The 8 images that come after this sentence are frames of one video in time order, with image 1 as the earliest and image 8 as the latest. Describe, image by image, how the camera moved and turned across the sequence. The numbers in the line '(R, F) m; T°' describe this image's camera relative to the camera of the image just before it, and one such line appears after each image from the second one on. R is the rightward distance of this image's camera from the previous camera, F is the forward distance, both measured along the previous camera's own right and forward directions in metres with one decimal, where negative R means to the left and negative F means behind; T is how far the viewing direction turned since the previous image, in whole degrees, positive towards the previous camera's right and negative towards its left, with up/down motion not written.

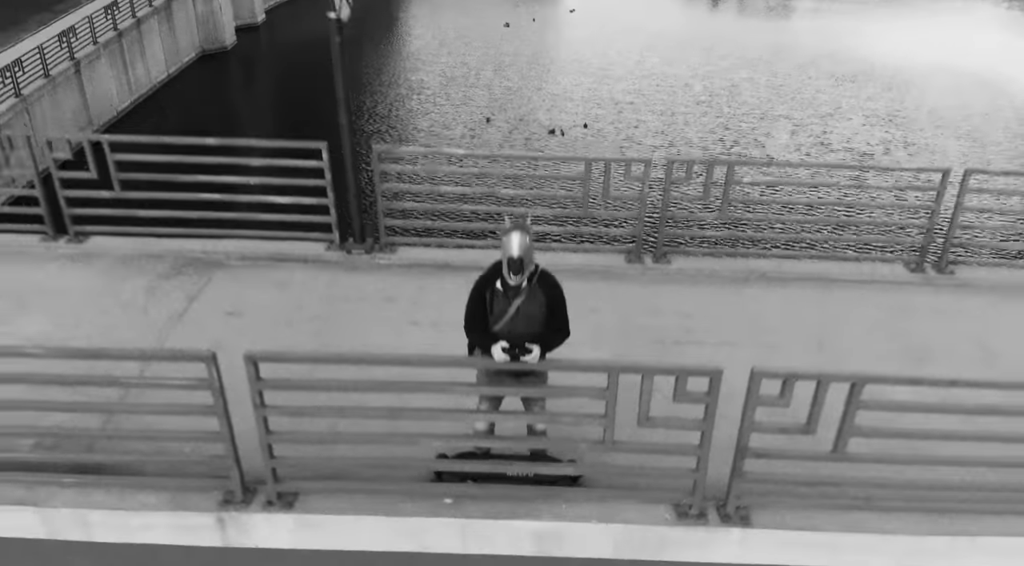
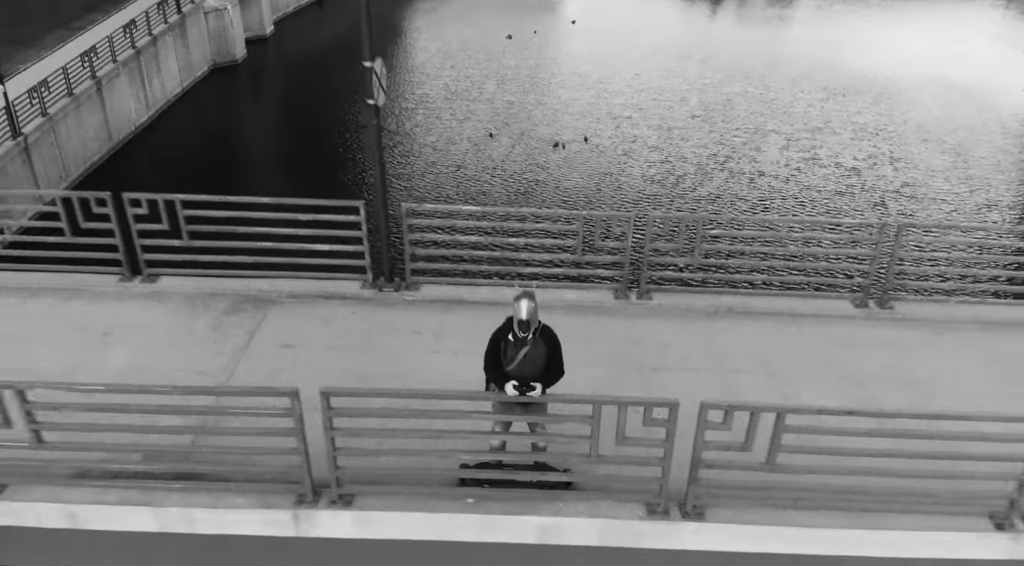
(0.0, -0.9) m; 0°
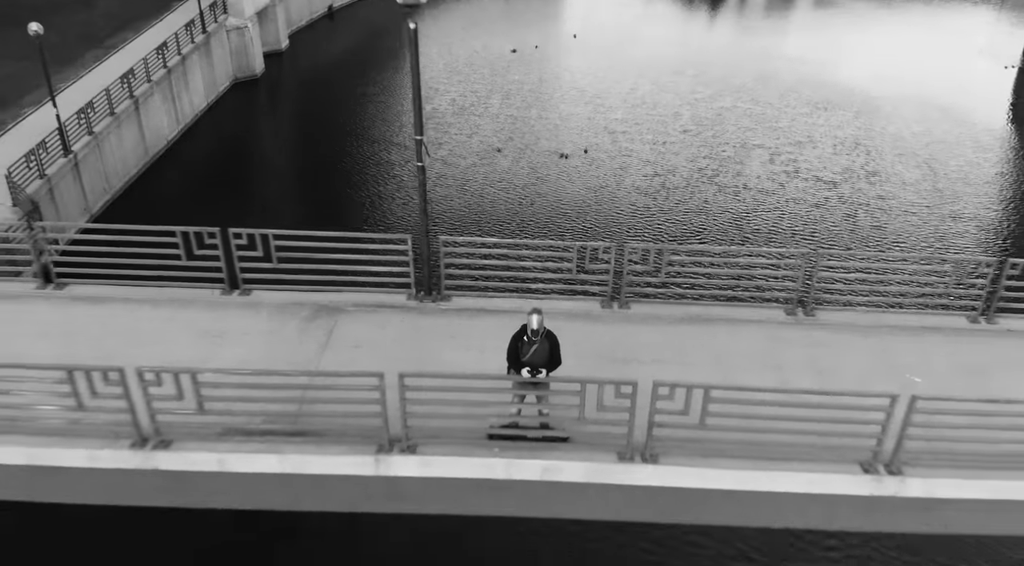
(-0.1, -1.9) m; 0°
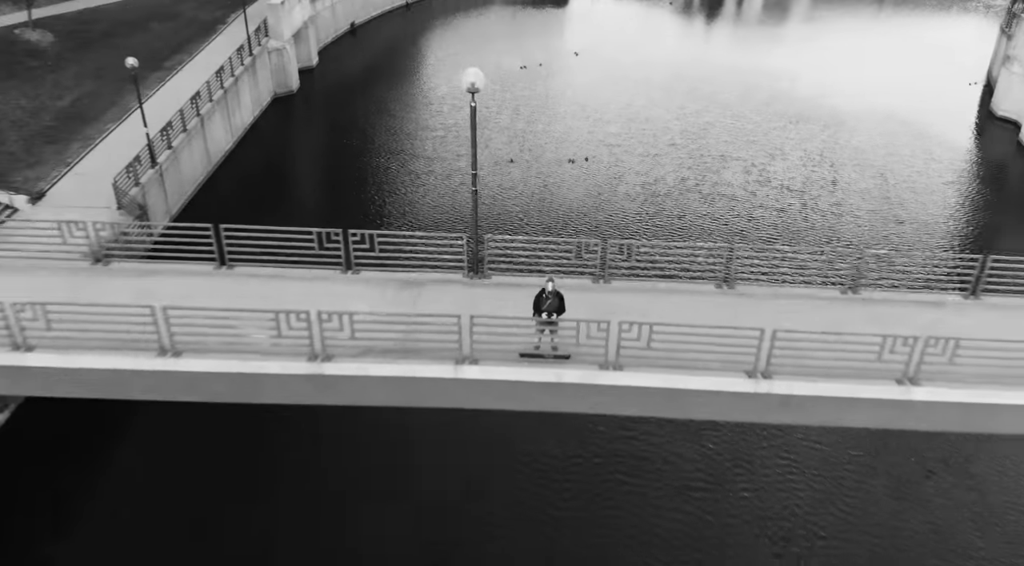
(-0.3, -4.1) m; 0°
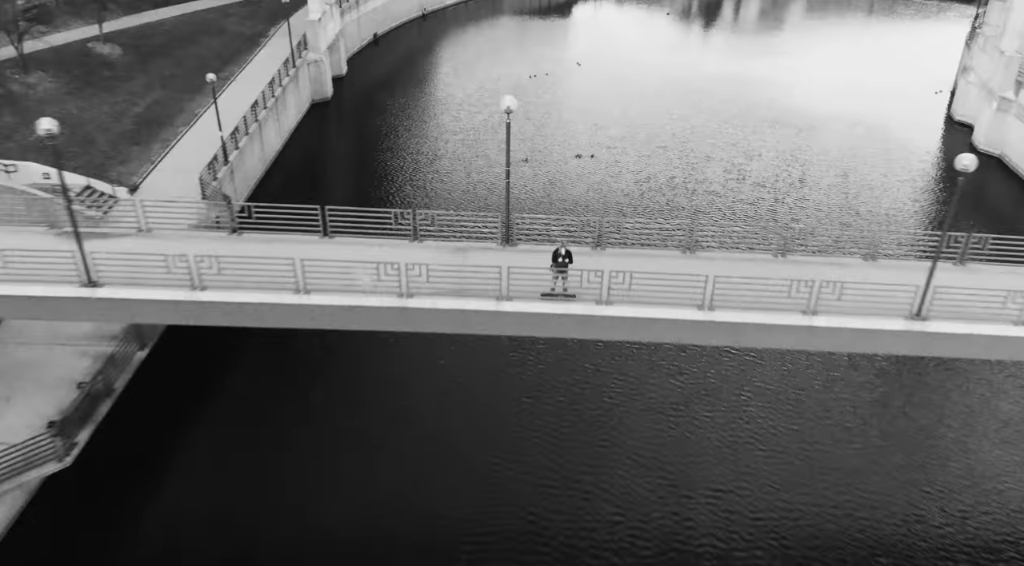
(-0.4, -4.7) m; 0°
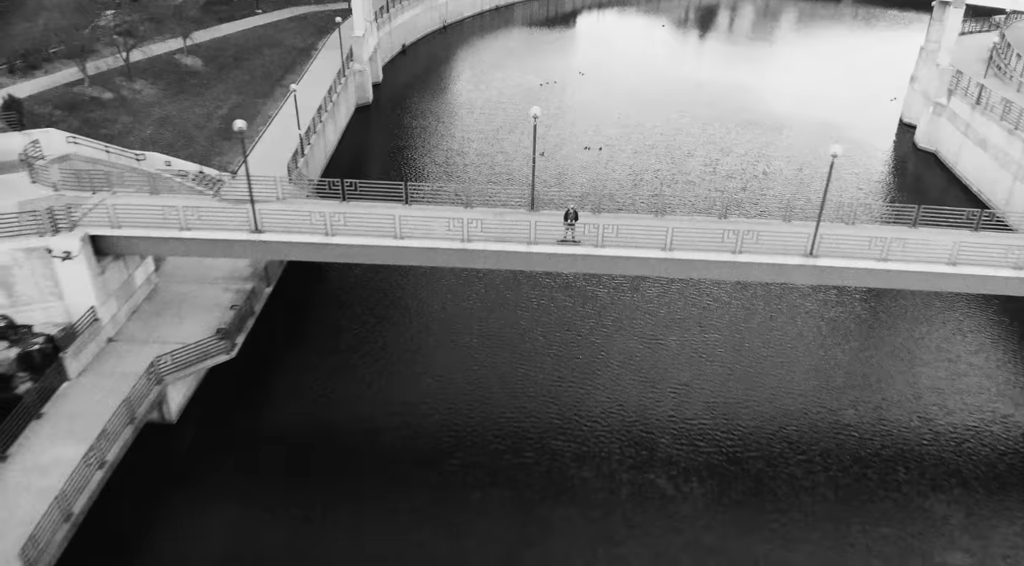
(-0.7, -7.5) m; 0°
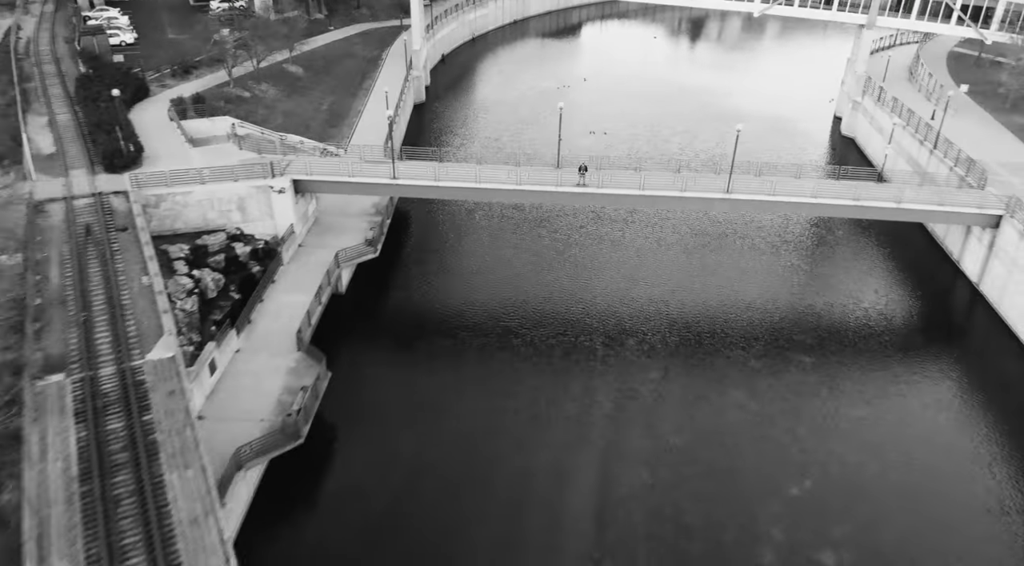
(-1.6, -15.1) m; 0°
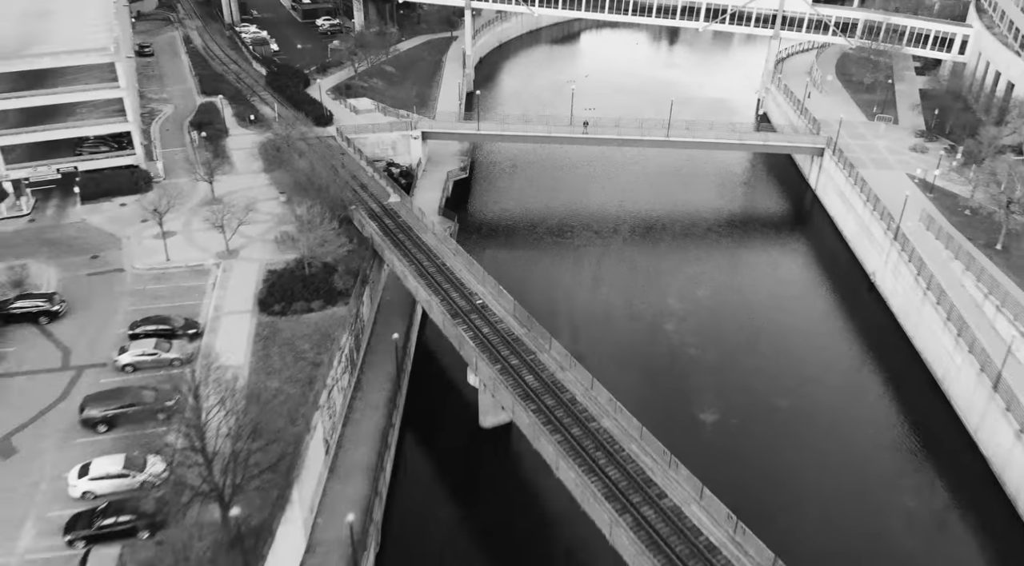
(-3.5, -30.5) m; 0°
